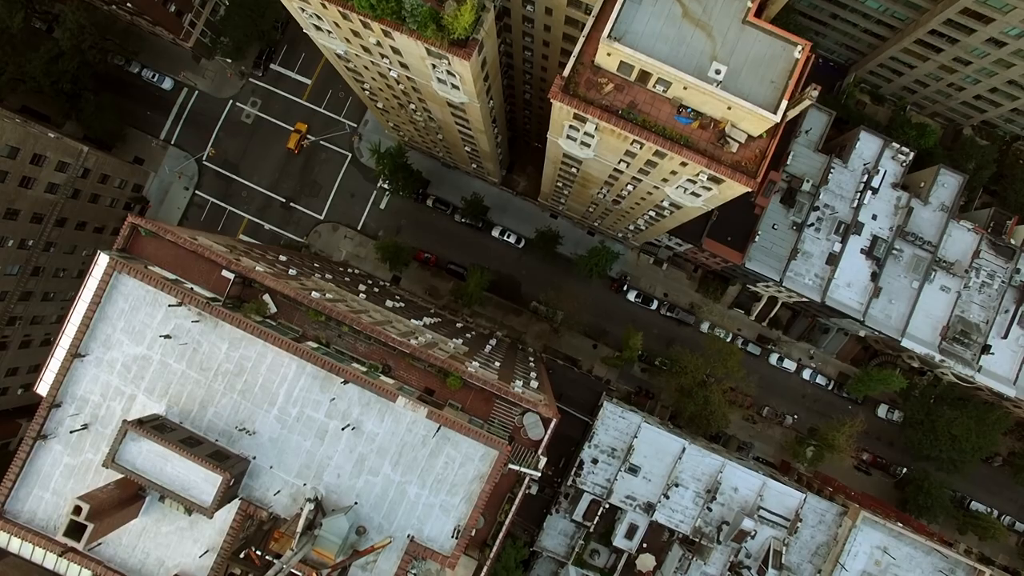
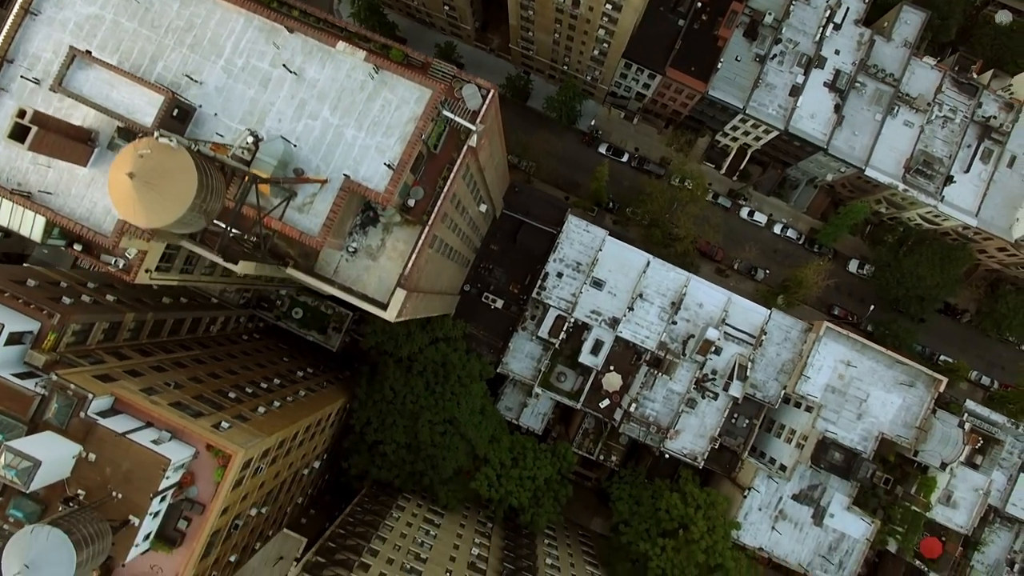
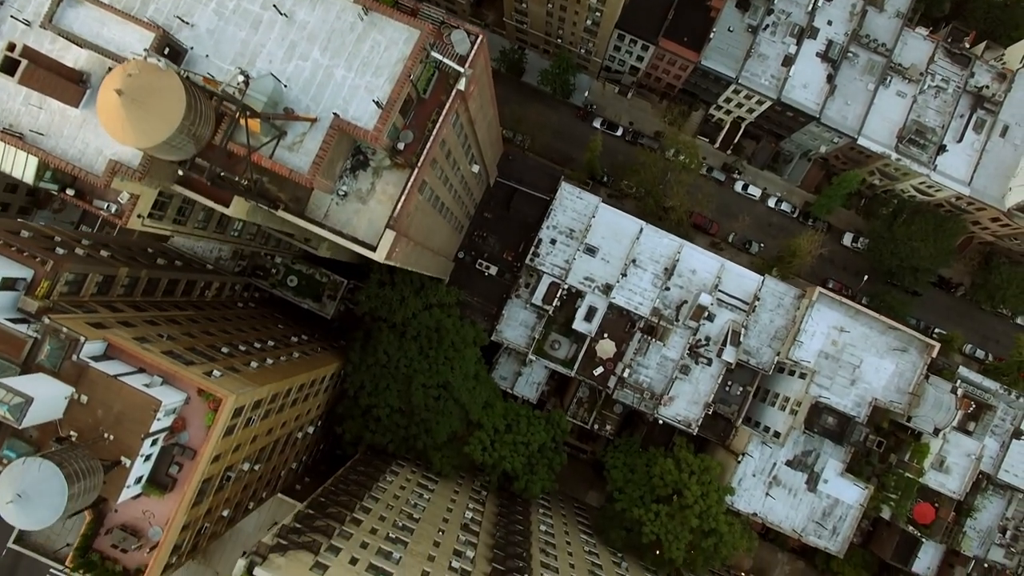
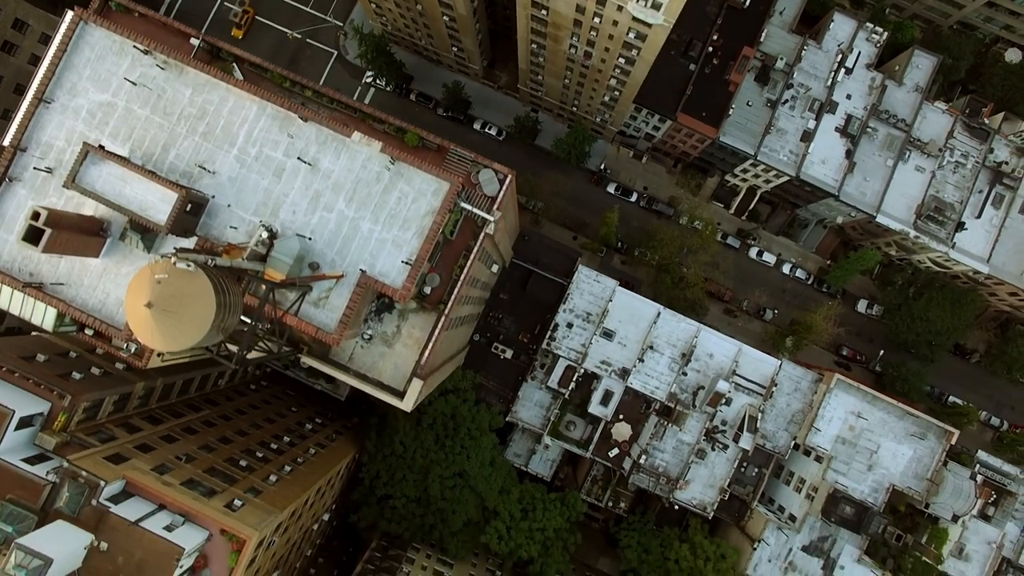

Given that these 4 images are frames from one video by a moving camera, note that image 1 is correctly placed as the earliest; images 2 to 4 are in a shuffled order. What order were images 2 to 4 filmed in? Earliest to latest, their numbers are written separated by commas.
4, 2, 3
